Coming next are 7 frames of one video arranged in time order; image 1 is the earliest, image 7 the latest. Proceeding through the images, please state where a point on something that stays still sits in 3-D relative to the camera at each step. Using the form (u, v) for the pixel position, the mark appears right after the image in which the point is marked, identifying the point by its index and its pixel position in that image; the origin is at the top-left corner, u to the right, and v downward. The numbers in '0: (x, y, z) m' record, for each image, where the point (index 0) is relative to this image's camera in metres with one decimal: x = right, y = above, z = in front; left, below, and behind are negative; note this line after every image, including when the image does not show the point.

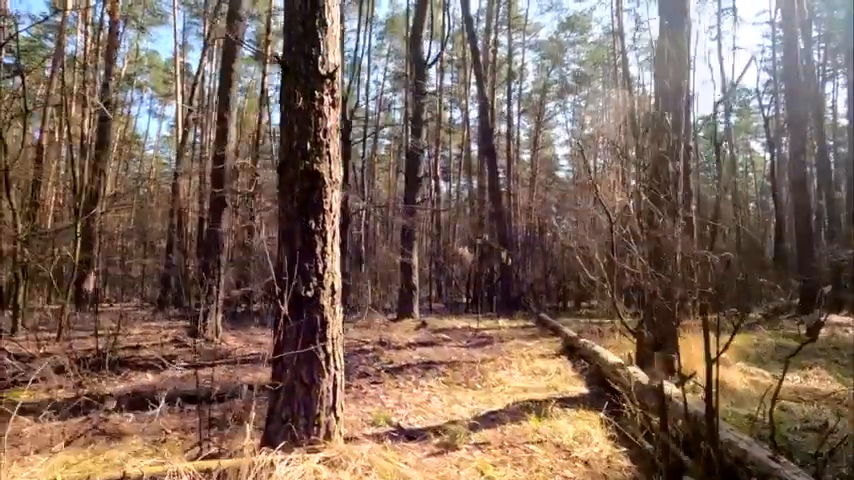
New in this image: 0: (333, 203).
0: (-0.5, +0.2, +3.3) m
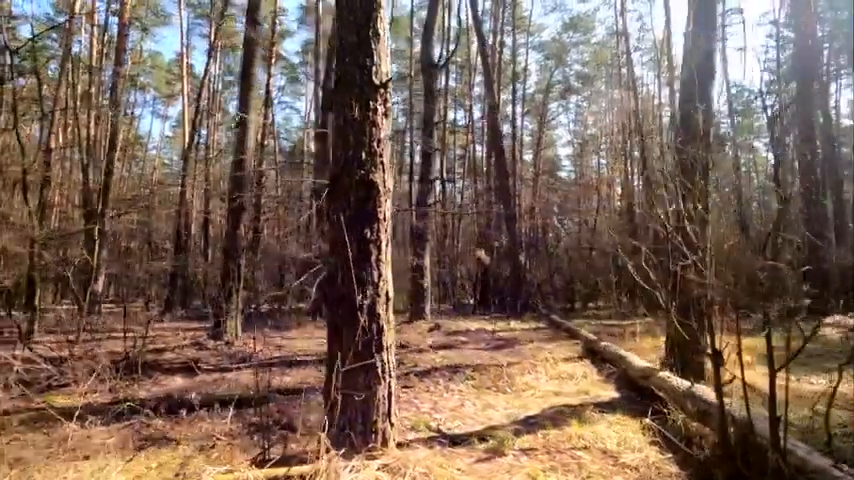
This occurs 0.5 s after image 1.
0: (-0.2, +0.2, +3.3) m
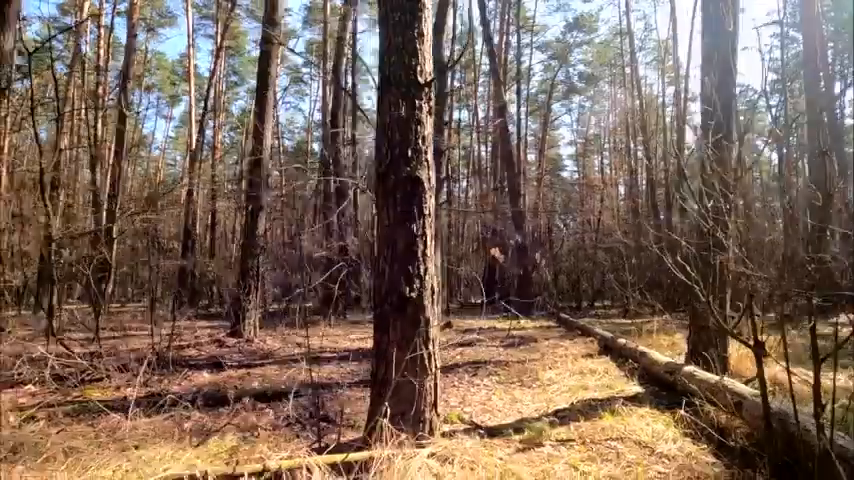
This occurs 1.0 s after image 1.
0: (0.0, +0.2, +3.4) m
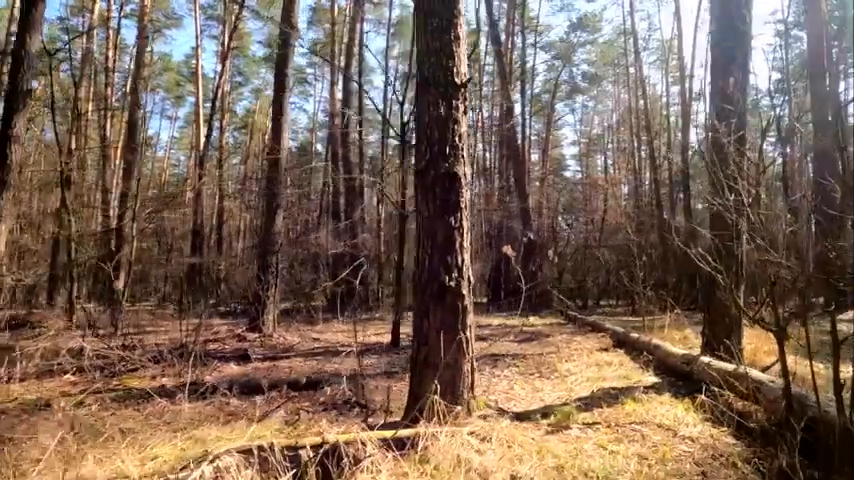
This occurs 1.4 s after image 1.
0: (+0.2, +0.2, +3.6) m
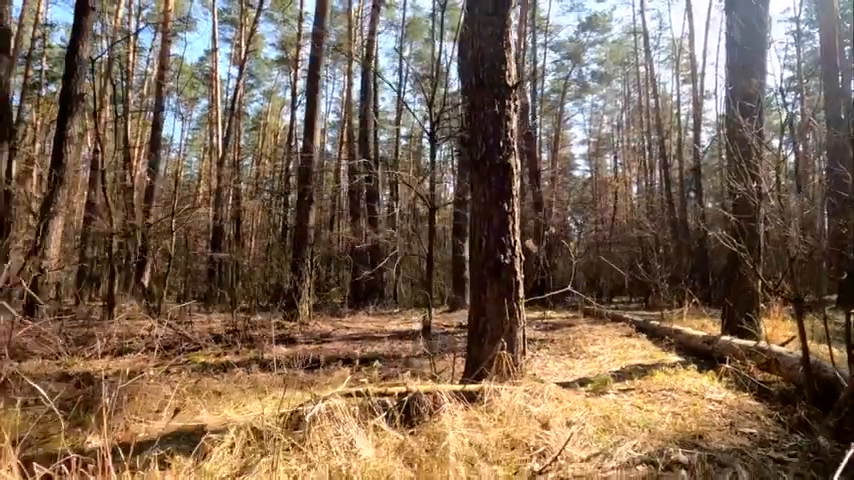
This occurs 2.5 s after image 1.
0: (+0.6, +0.3, +4.1) m
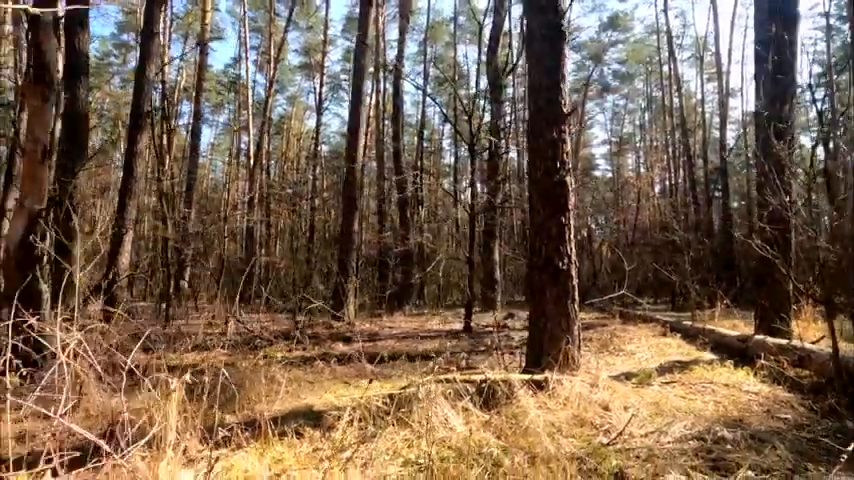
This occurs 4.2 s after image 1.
0: (+1.1, +0.3, +4.6) m
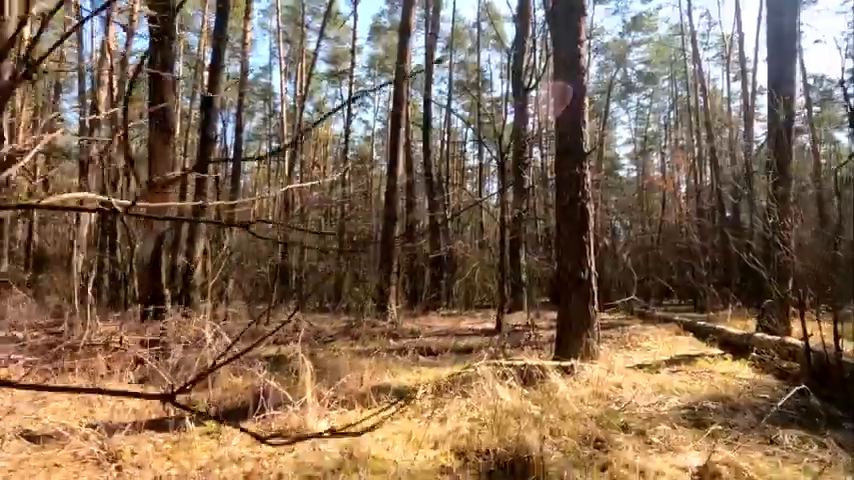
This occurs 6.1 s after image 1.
0: (+1.5, +0.1, +5.7) m
